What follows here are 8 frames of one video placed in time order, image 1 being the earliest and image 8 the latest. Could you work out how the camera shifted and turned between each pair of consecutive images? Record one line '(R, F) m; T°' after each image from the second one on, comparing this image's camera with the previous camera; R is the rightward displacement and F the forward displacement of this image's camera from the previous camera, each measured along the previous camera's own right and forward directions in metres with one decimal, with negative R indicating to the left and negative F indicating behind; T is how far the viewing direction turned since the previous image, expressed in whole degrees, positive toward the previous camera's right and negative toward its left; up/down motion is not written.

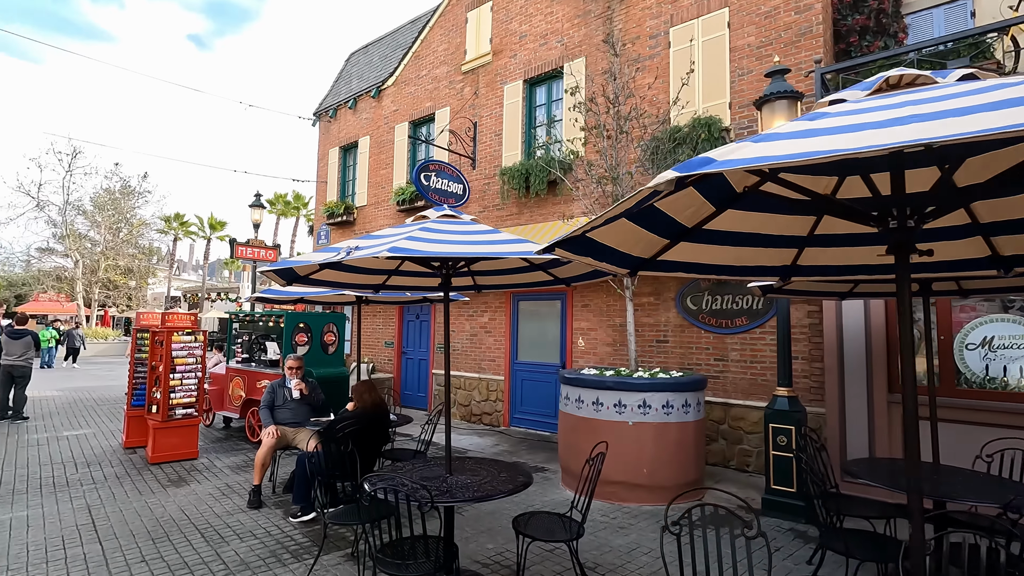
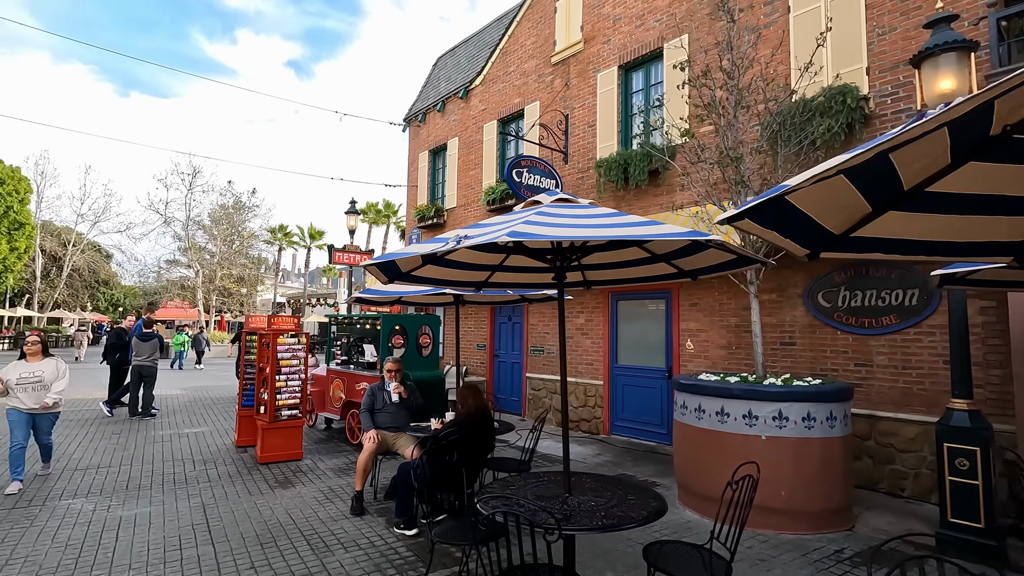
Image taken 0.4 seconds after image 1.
(-0.3, +0.4) m; -9°
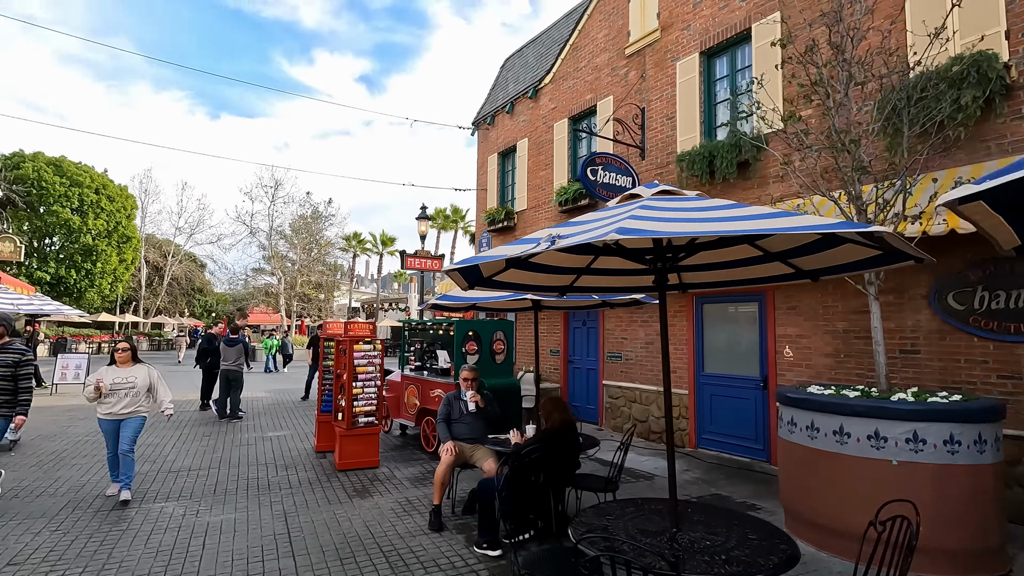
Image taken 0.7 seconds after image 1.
(-0.2, +0.3) m; -7°
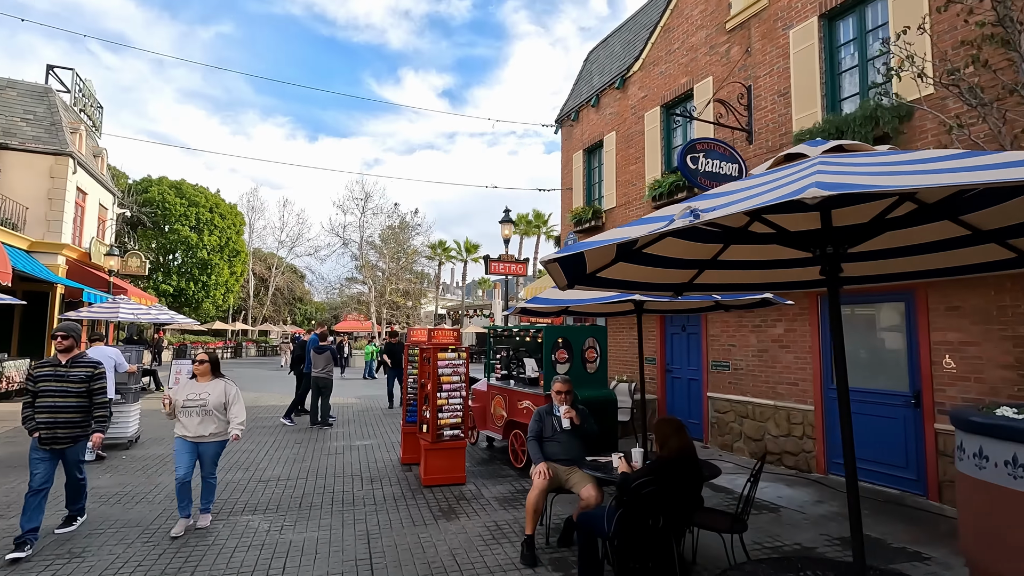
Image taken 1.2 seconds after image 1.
(-0.1, +0.6) m; -9°
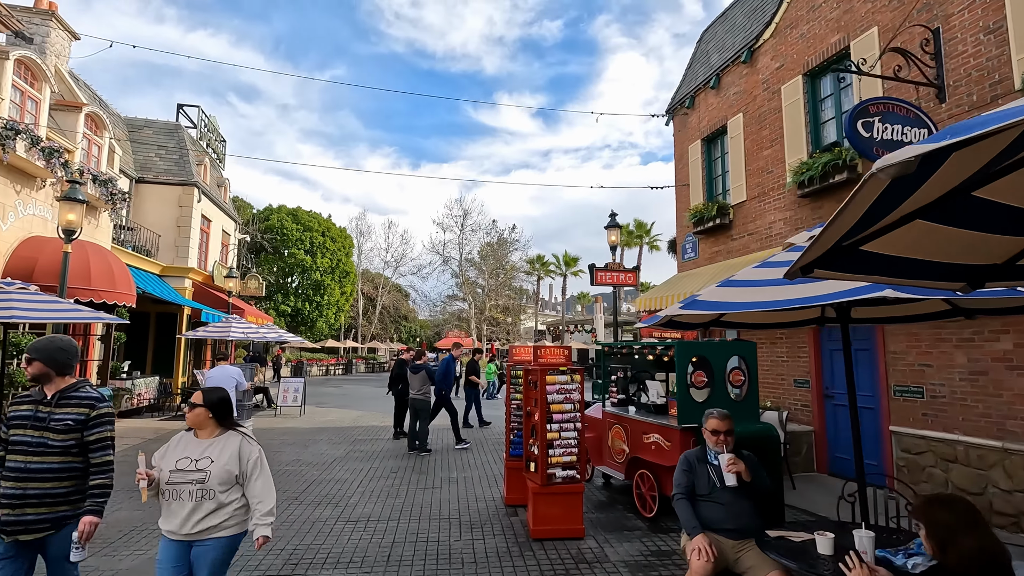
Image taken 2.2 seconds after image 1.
(-0.2, +1.1) m; -10°
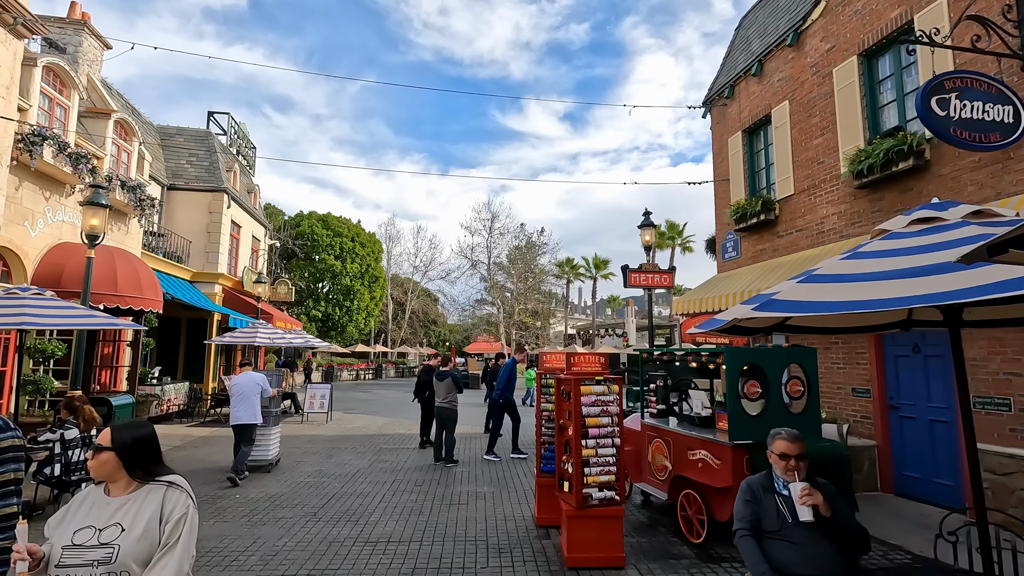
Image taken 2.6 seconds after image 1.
(0.0, +0.5) m; -3°
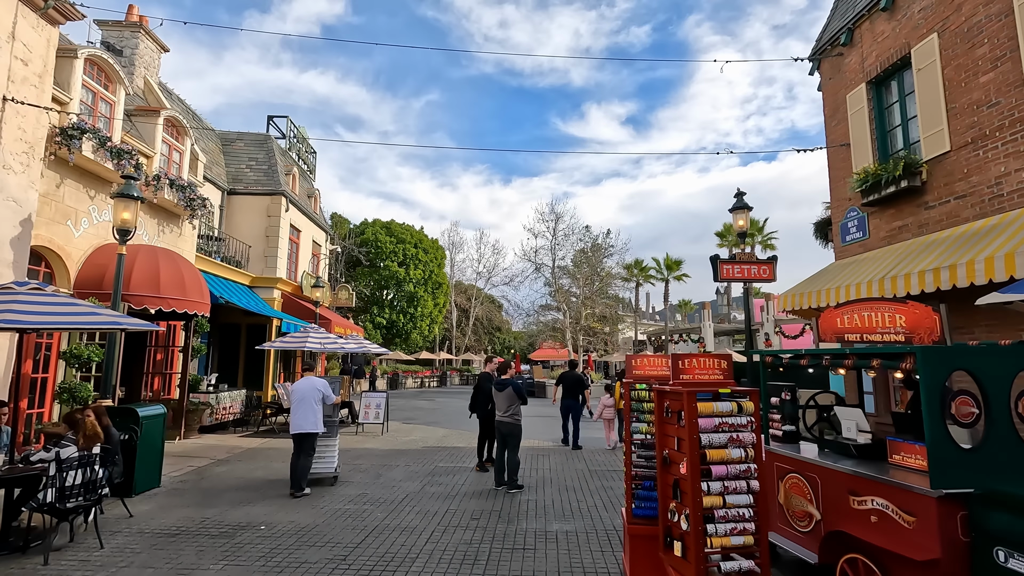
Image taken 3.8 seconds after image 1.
(-0.1, +1.4) m; -7°
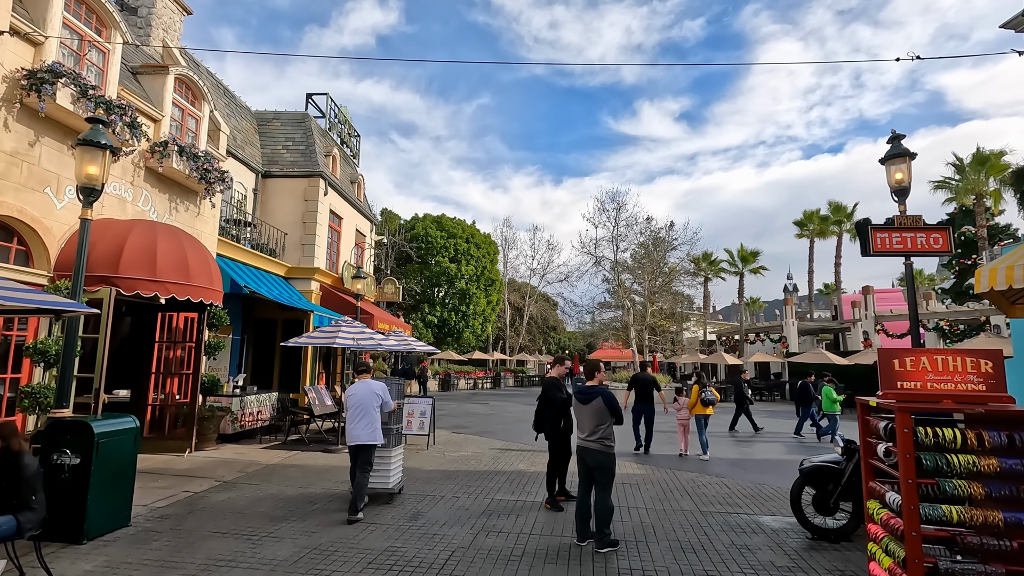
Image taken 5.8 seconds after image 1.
(-0.3, +2.3) m; -6°
